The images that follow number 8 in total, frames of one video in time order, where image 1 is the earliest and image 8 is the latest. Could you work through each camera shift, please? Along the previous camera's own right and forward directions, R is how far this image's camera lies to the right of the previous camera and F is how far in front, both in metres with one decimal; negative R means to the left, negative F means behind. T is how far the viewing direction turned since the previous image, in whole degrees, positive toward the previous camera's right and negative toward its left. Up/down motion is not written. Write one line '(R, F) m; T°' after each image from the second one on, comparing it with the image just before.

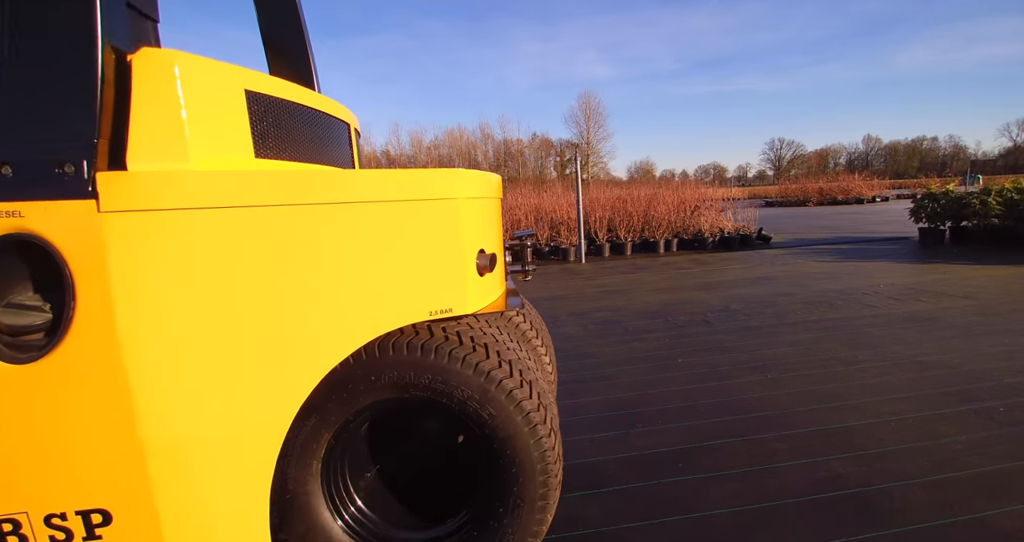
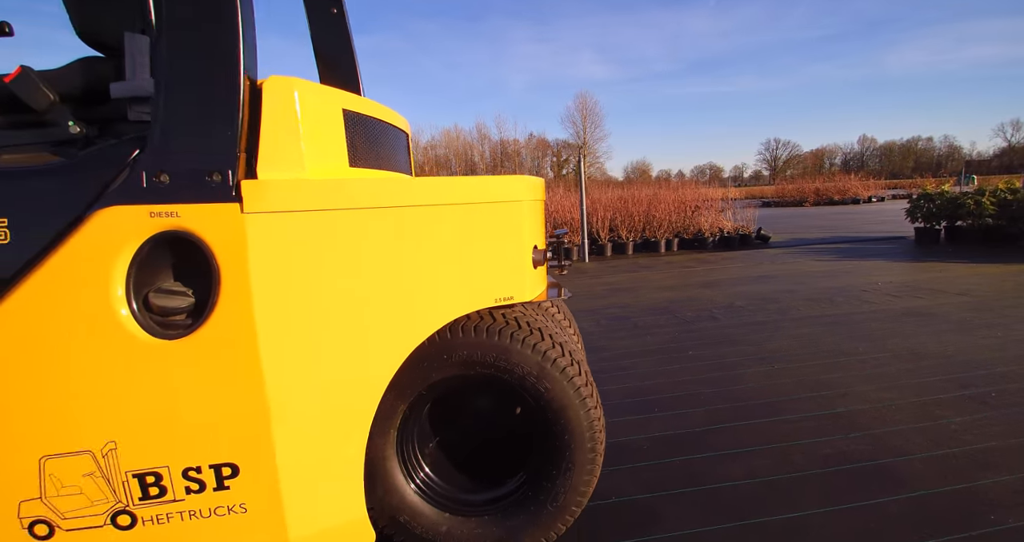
(-0.2, -0.2) m; 0°
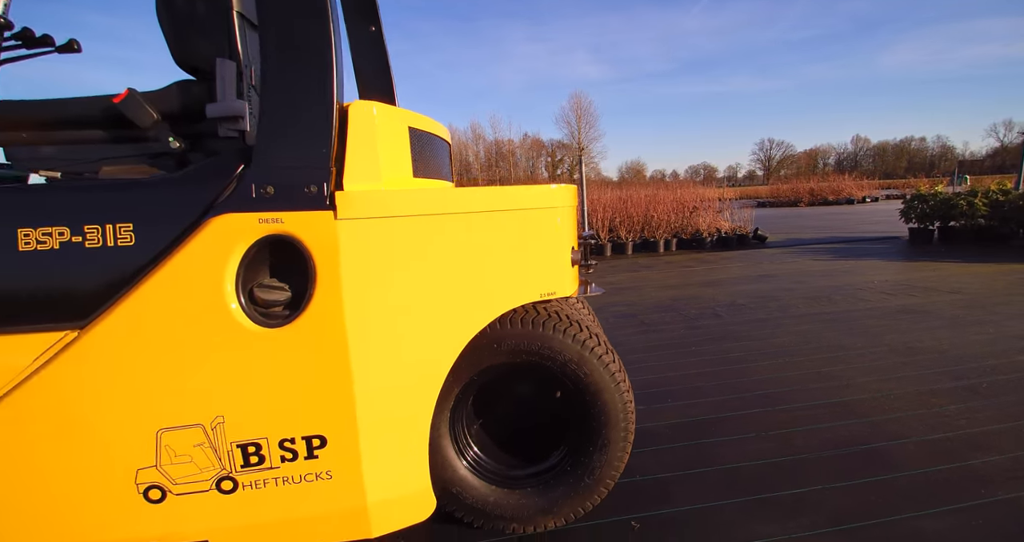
(-0.1, -0.2) m; 0°
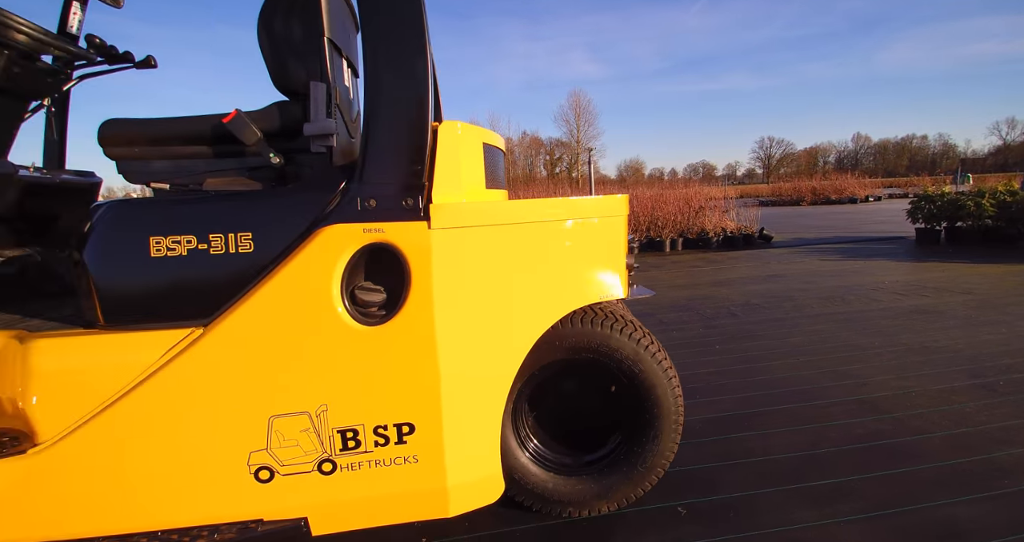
(-0.2, -0.1) m; 0°
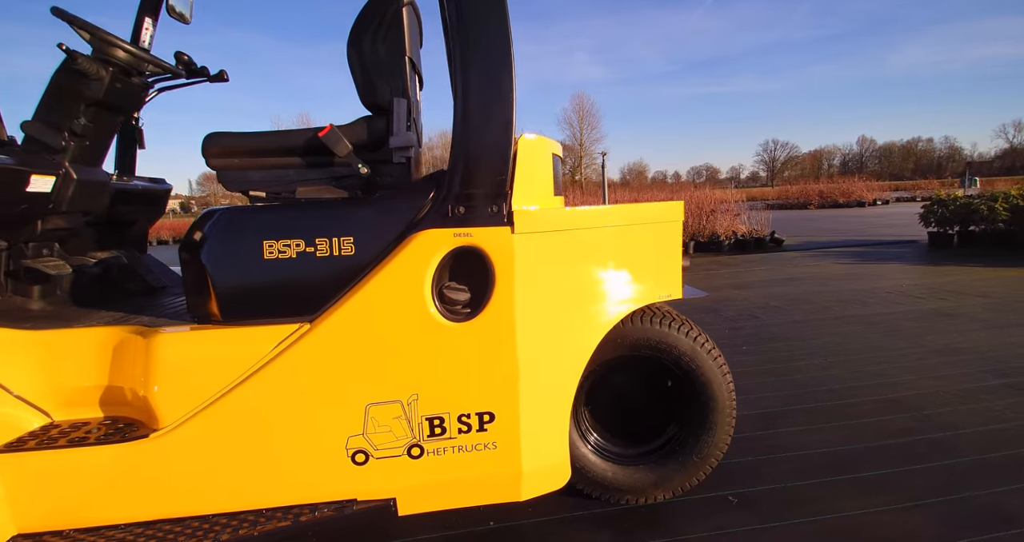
(-0.2, -0.1) m; -1°
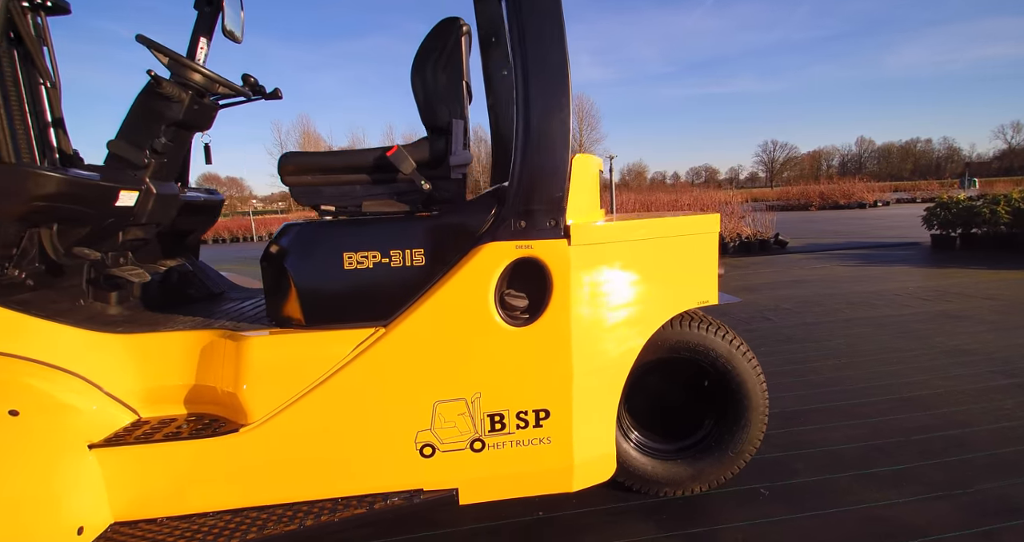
(-0.2, -0.1) m; 0°
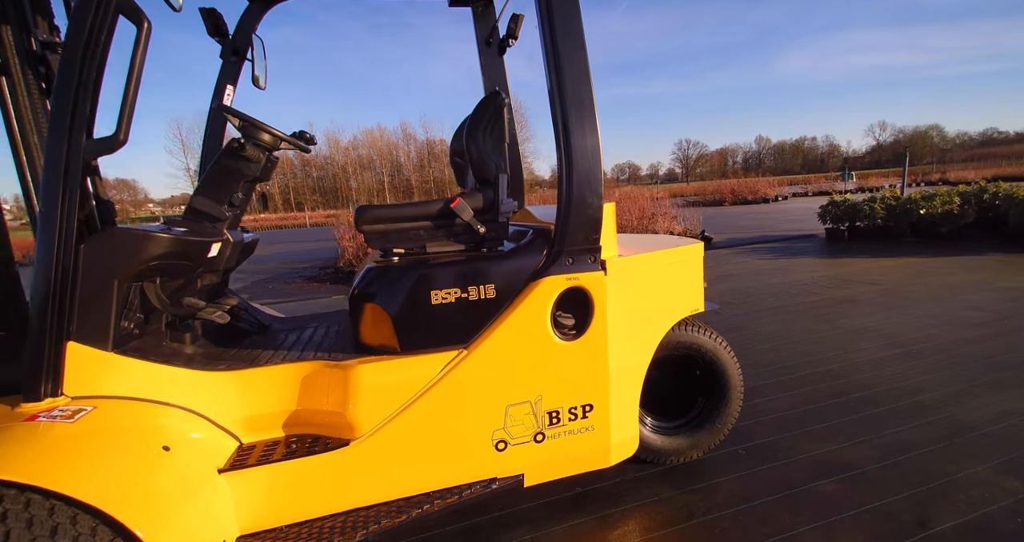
(-0.5, -0.4) m; +8°
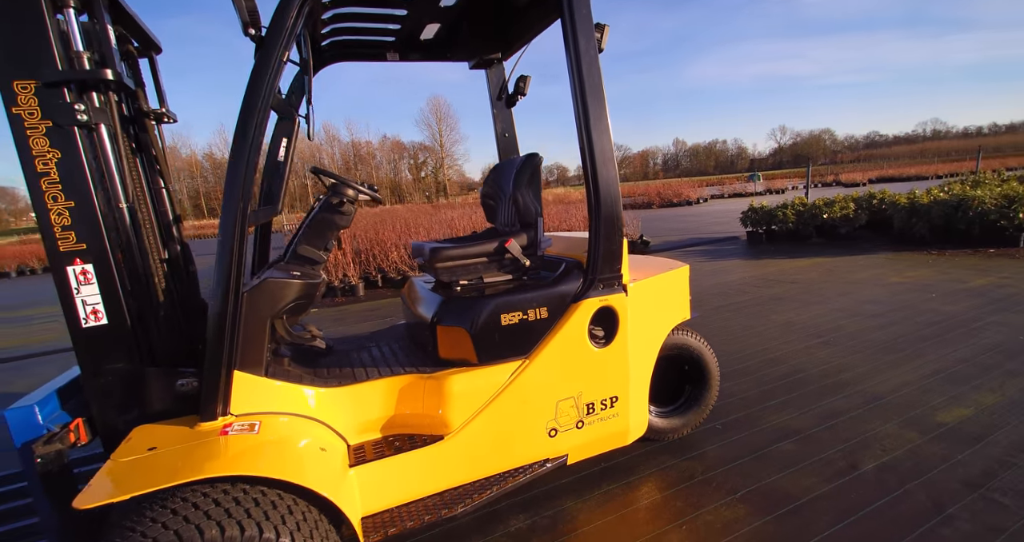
(-0.6, -0.5) m; +8°
